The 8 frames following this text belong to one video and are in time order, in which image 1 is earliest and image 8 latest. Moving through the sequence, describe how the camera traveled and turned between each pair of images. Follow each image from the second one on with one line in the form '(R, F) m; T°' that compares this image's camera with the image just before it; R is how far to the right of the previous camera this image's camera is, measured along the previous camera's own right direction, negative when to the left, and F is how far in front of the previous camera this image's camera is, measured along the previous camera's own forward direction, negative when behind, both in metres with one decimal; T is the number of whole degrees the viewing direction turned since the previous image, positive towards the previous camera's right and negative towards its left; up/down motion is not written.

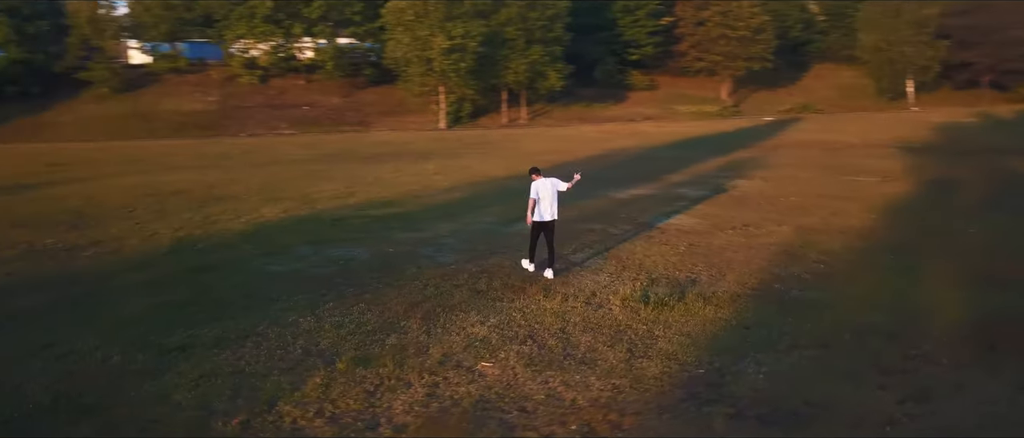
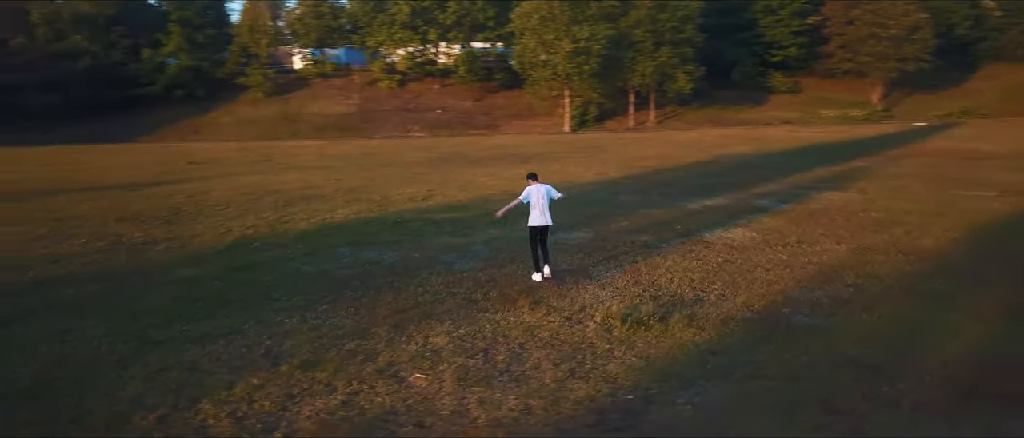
(+1.8, +0.2) m; -11°
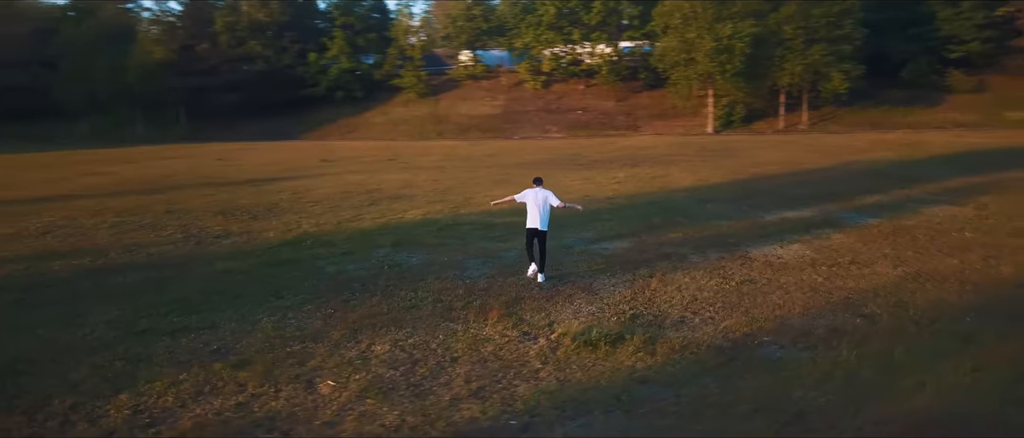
(+2.2, +0.4) m; -12°
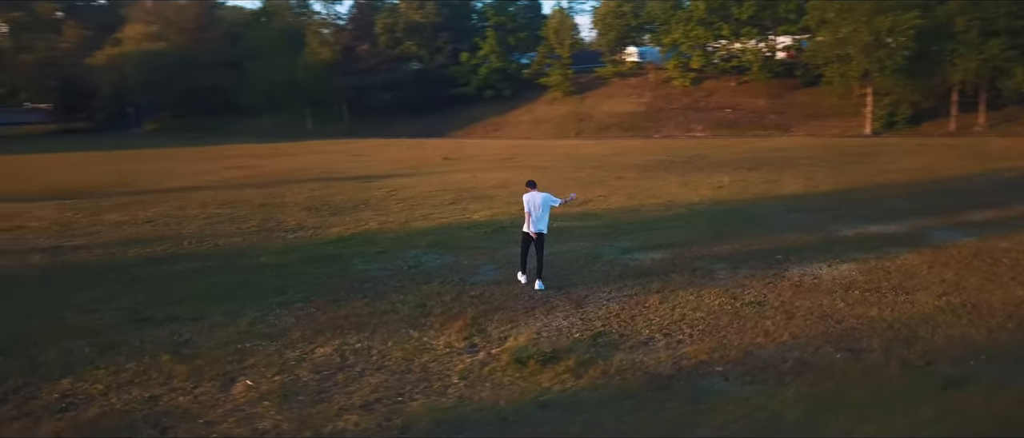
(+2.2, +0.5) m; -12°
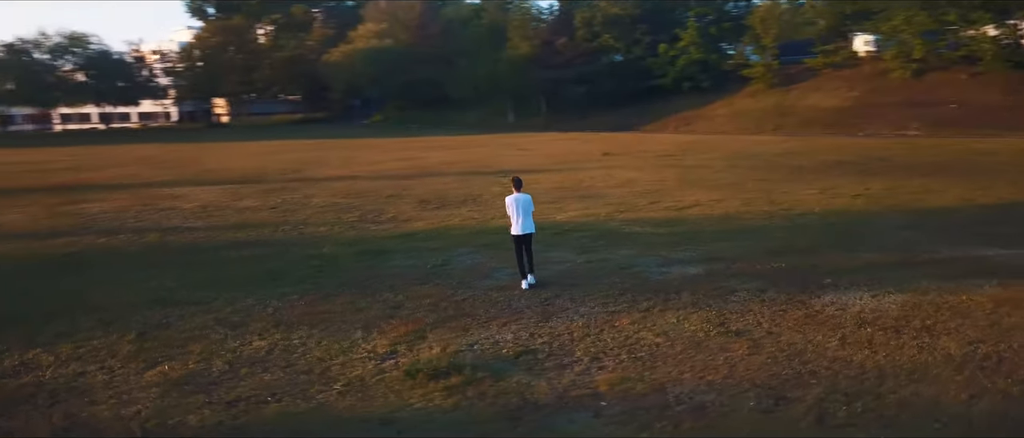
(+2.9, +0.7) m; -16°
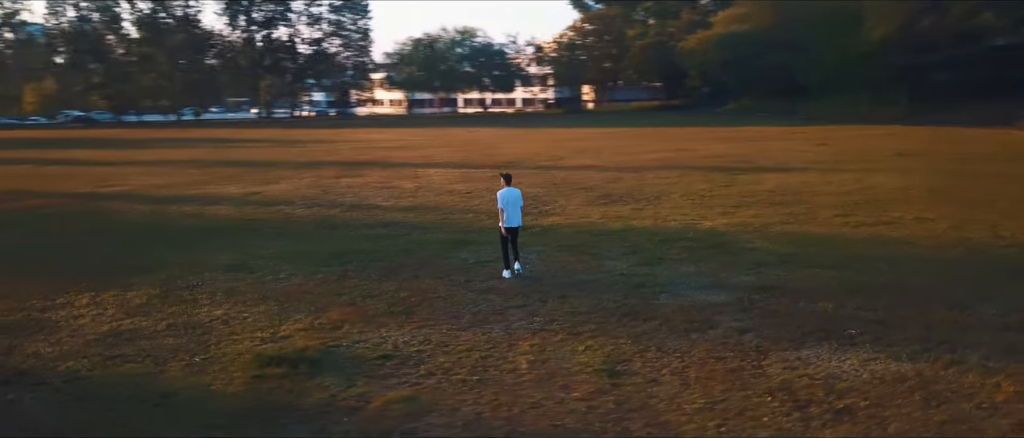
(+4.8, +1.5) m; -27°
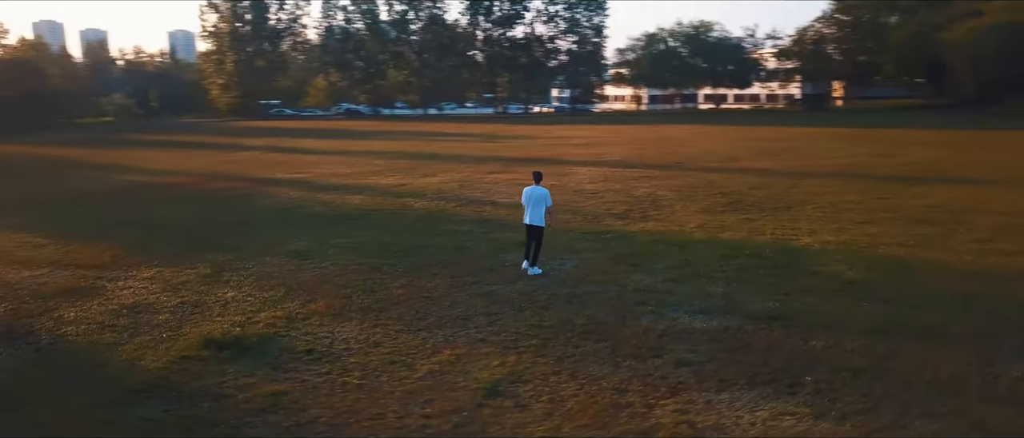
(+3.1, +0.8) m; -18°
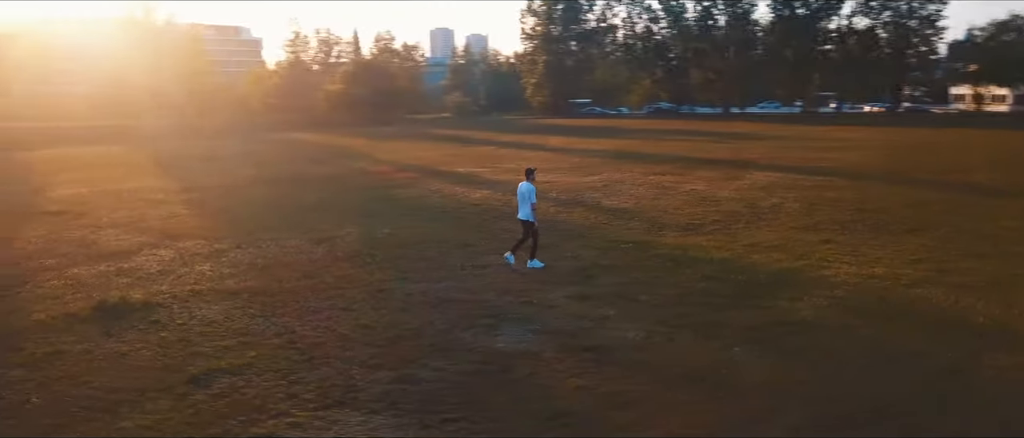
(+5.1, +1.5) m; -24°
